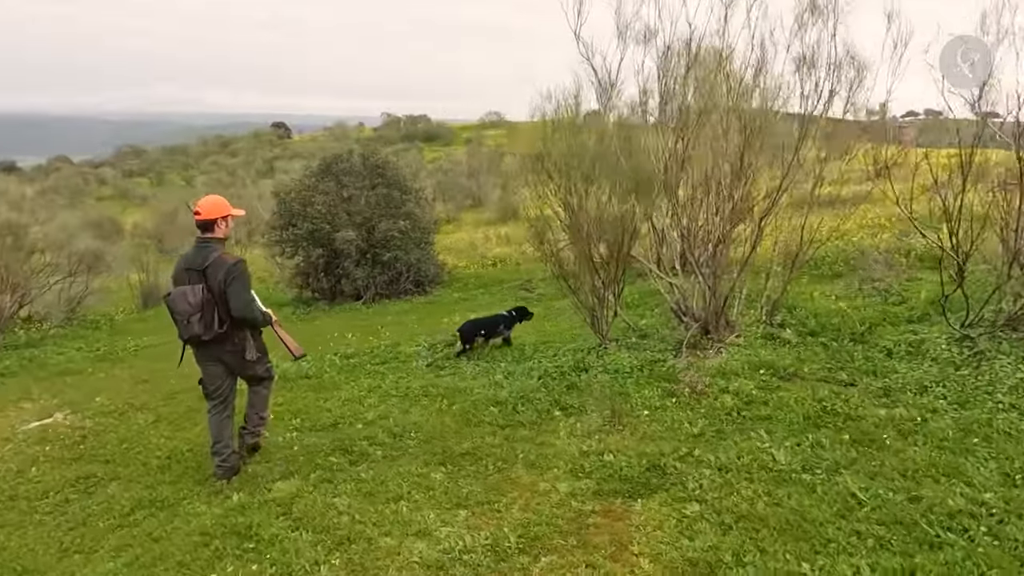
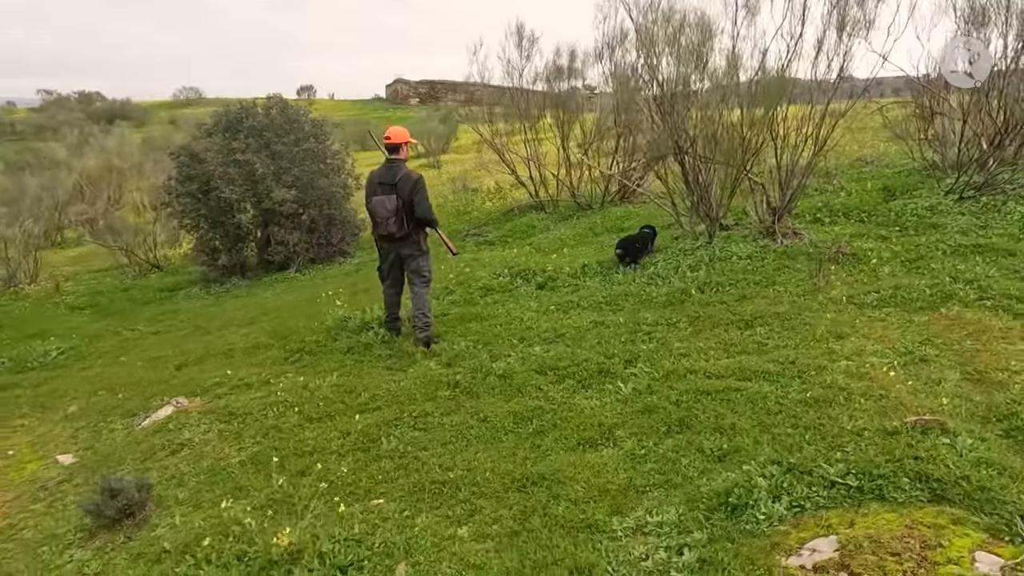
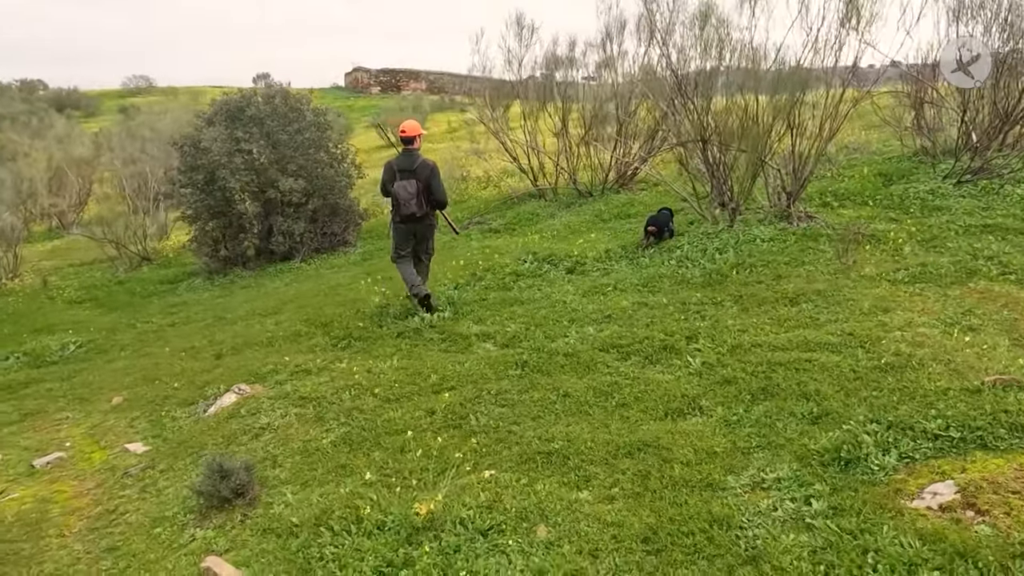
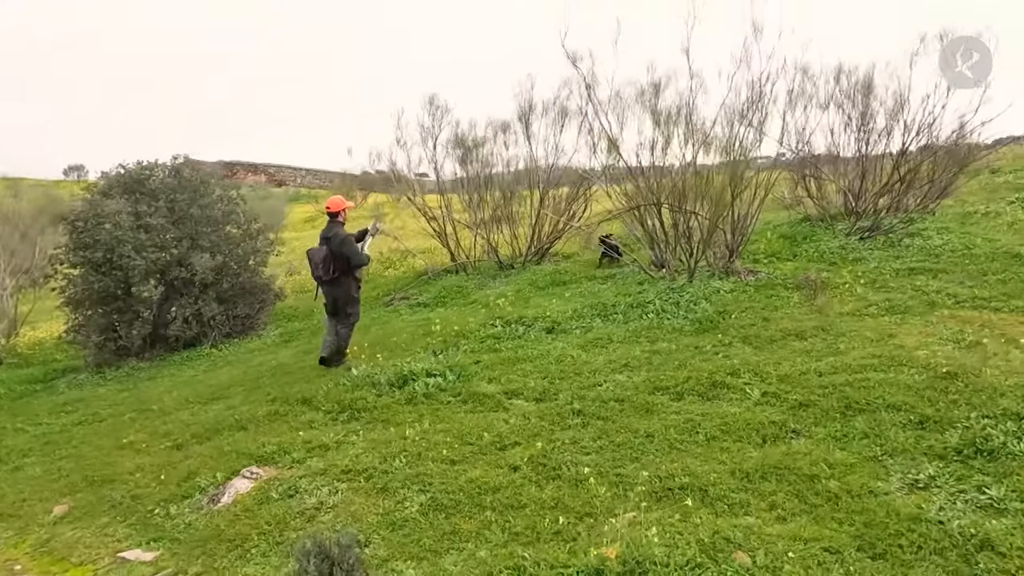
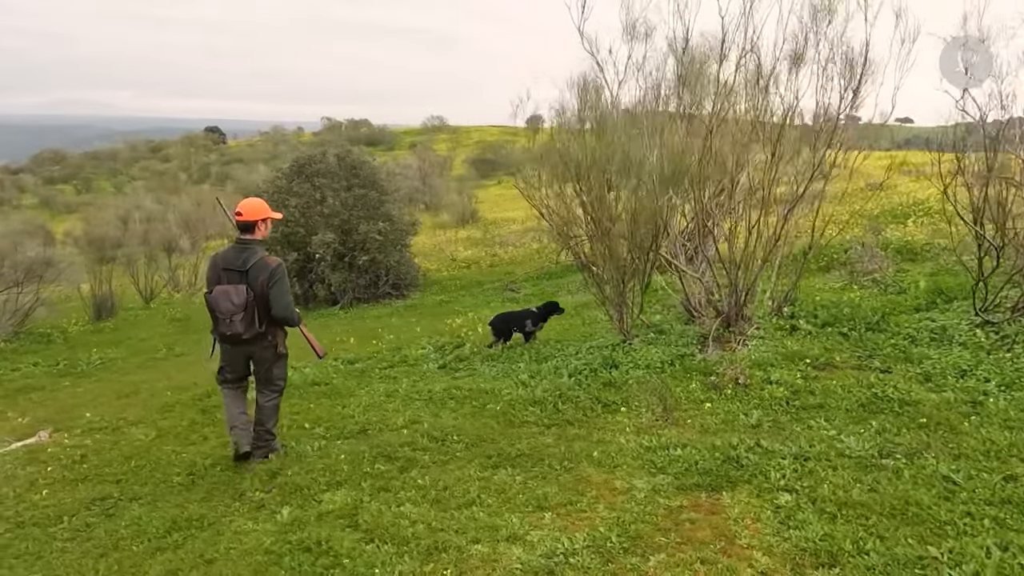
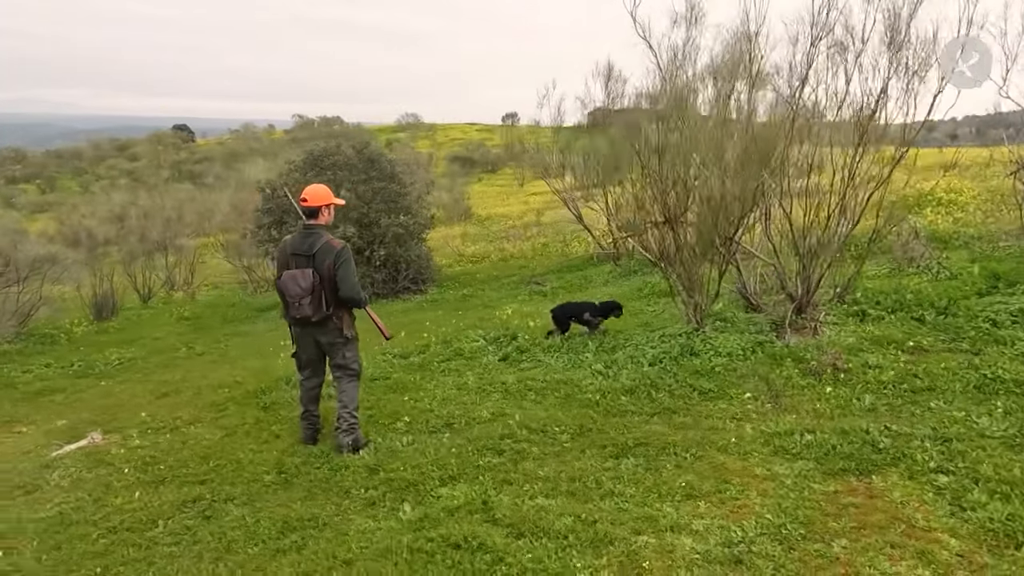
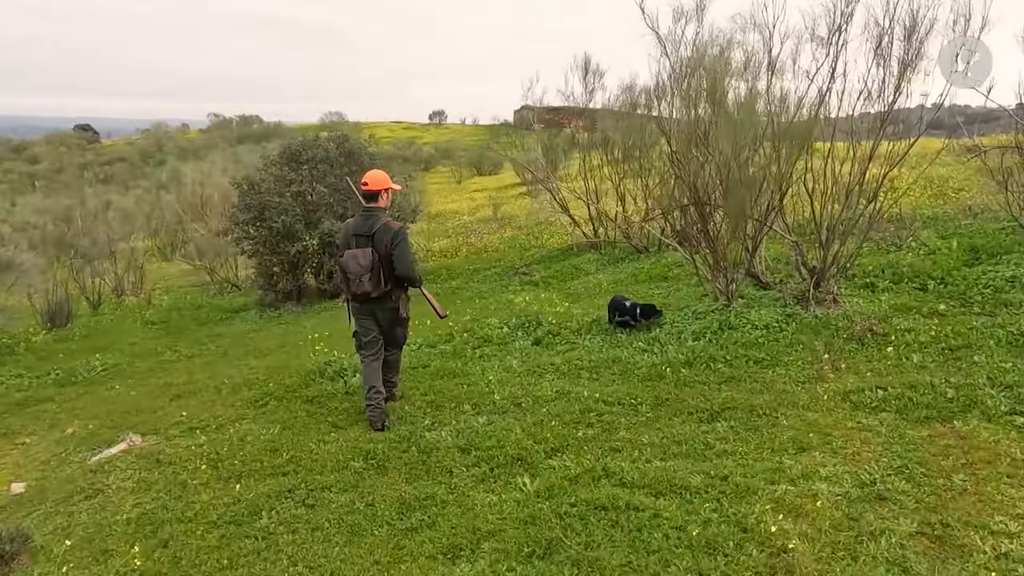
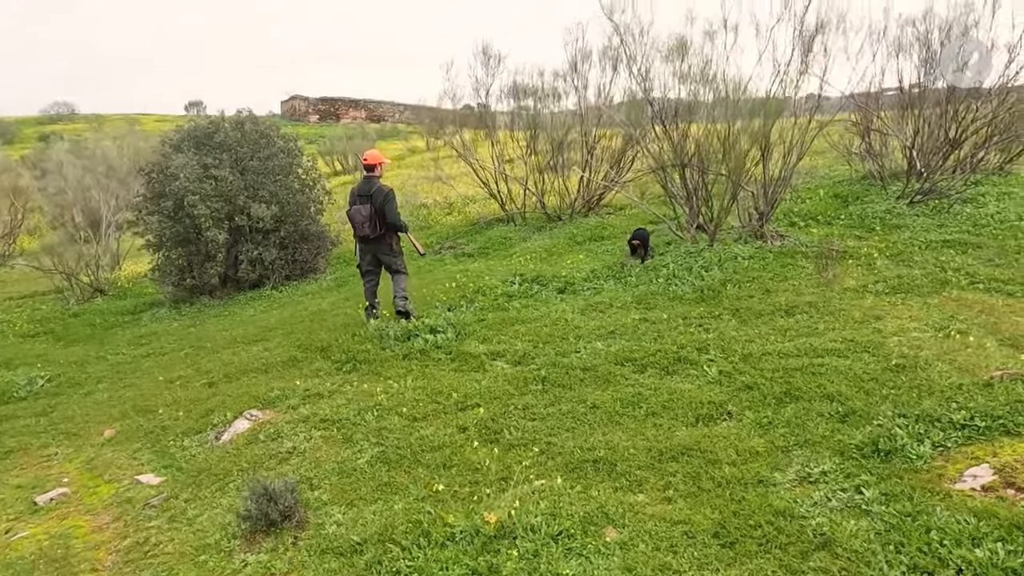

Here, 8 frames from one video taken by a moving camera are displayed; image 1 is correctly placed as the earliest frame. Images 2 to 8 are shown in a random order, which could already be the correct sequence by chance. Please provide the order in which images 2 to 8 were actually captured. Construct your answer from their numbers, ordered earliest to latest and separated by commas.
5, 6, 7, 2, 3, 8, 4
